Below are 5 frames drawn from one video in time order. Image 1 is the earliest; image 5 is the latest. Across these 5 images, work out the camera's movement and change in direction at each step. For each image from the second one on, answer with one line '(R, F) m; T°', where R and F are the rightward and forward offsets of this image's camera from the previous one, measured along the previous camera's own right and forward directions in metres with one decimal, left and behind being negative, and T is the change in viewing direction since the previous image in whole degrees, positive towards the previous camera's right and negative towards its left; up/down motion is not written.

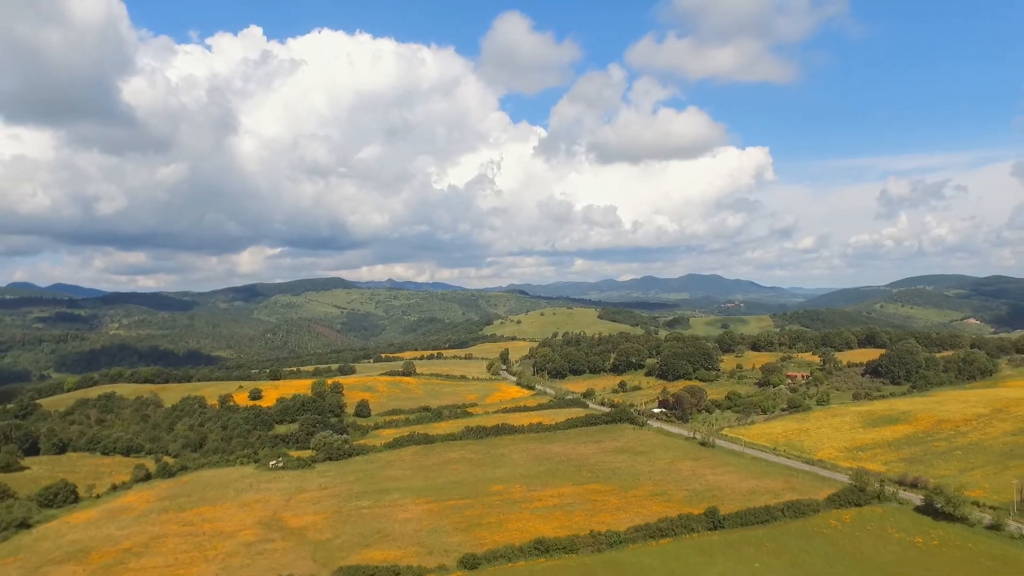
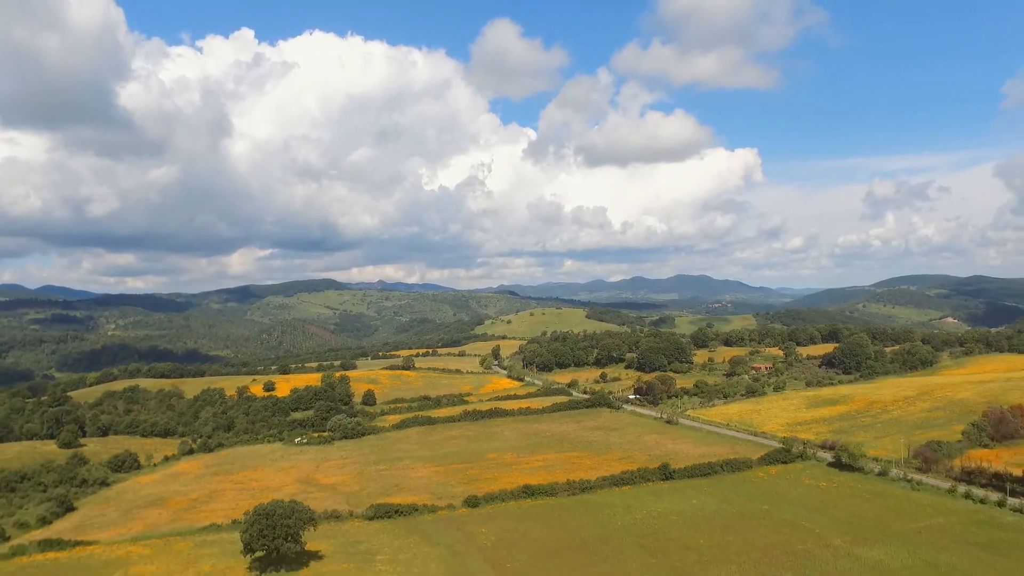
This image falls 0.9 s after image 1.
(-0.1, -10.4) m; +1°
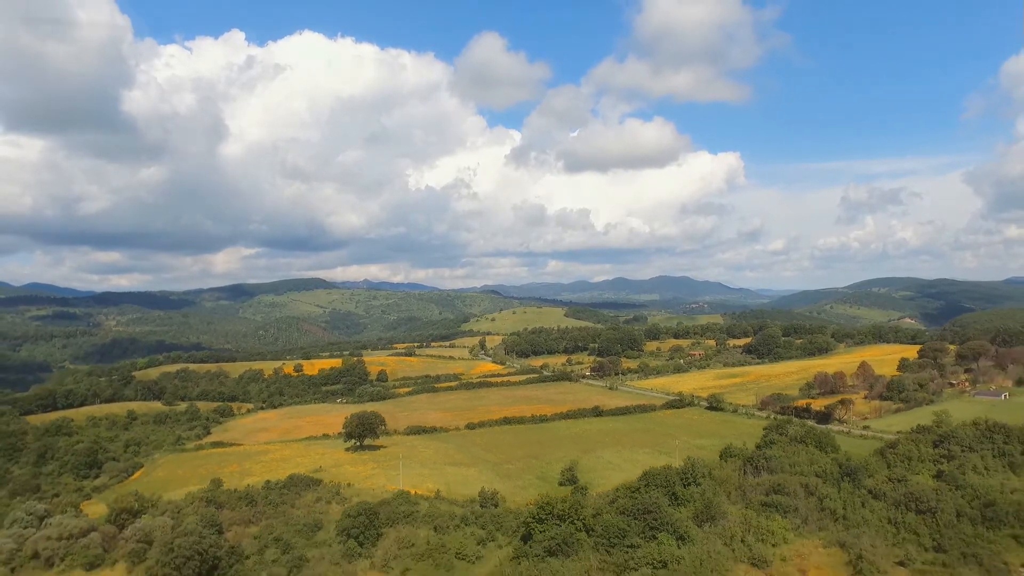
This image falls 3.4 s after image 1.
(0.0, -26.8) m; +2°
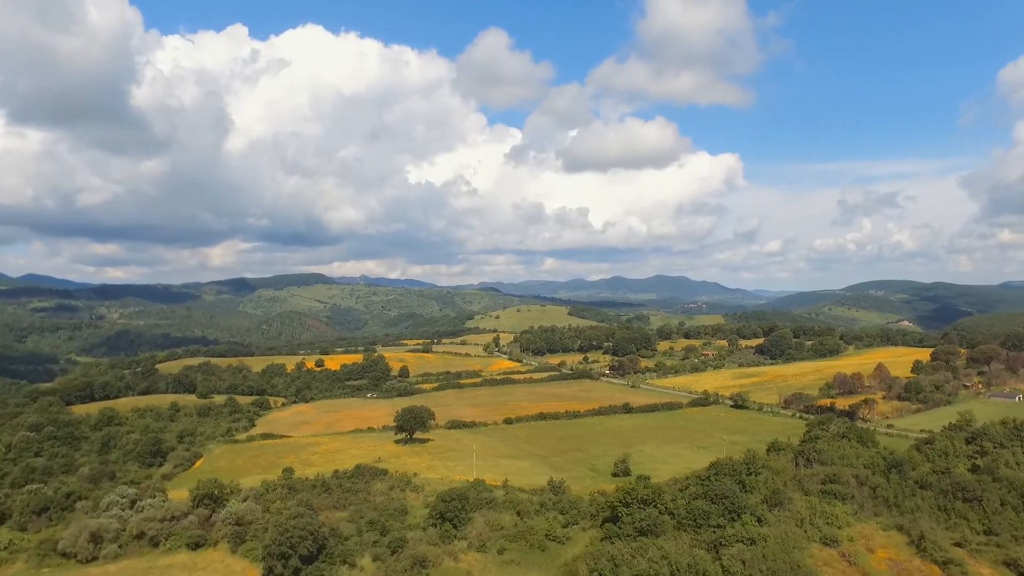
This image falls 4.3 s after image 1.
(-5.6, -2.8) m; 0°
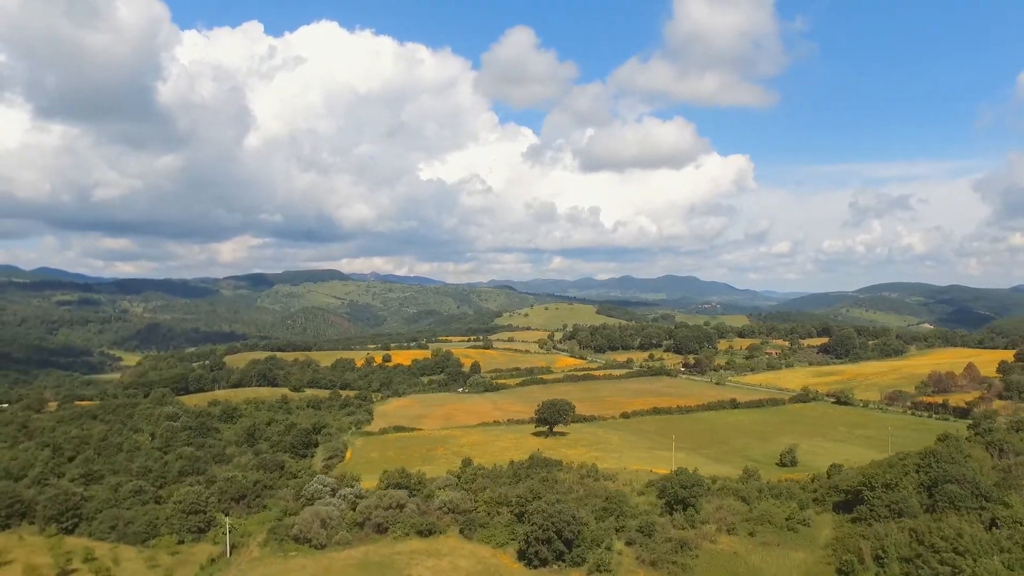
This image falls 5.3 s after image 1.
(-15.5, -1.3) m; -1°
